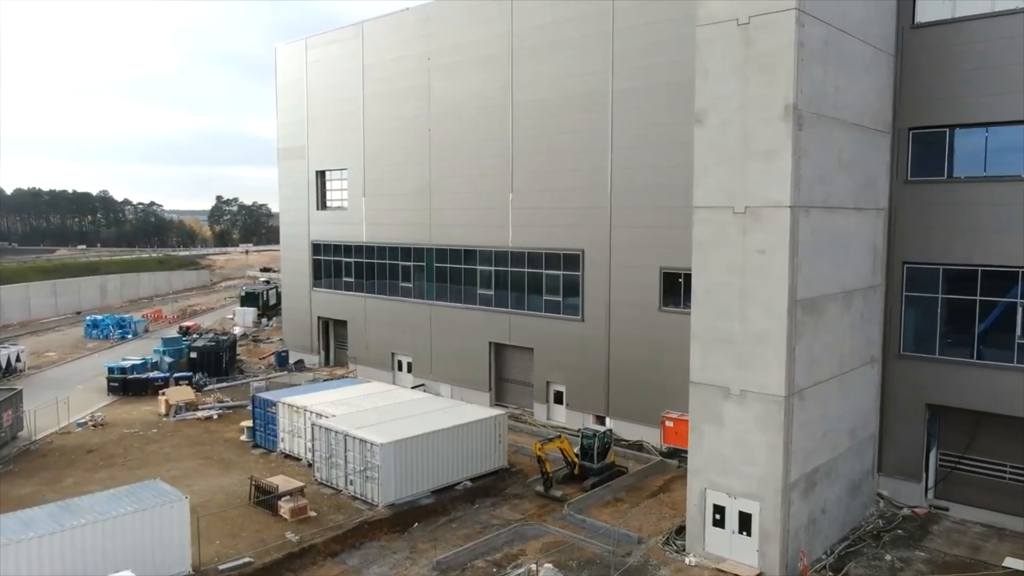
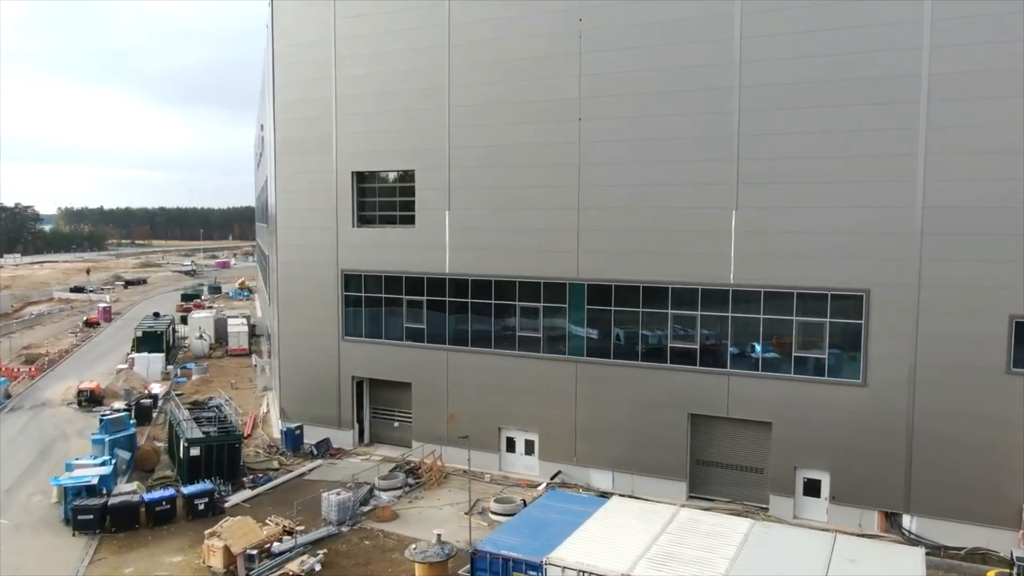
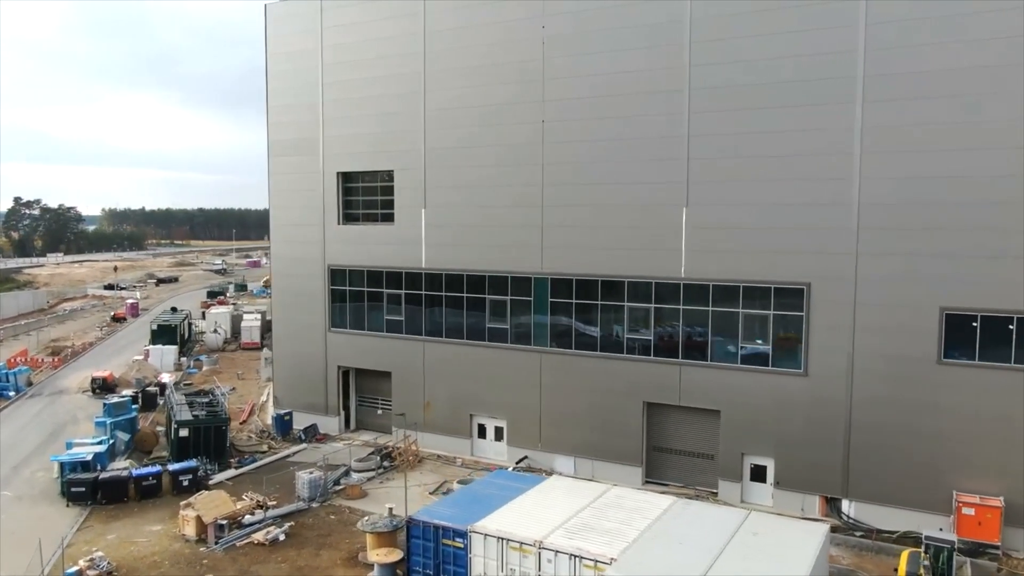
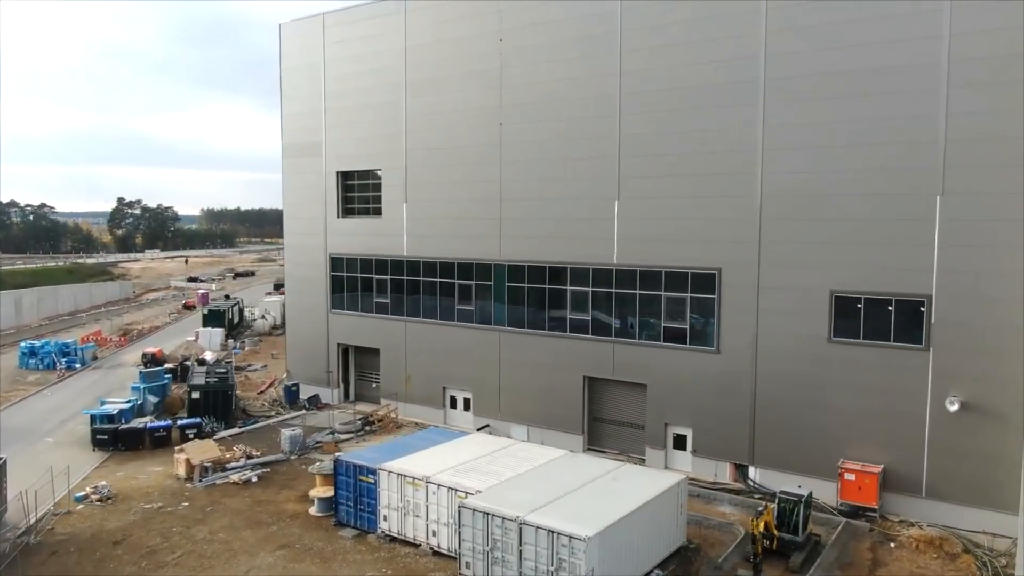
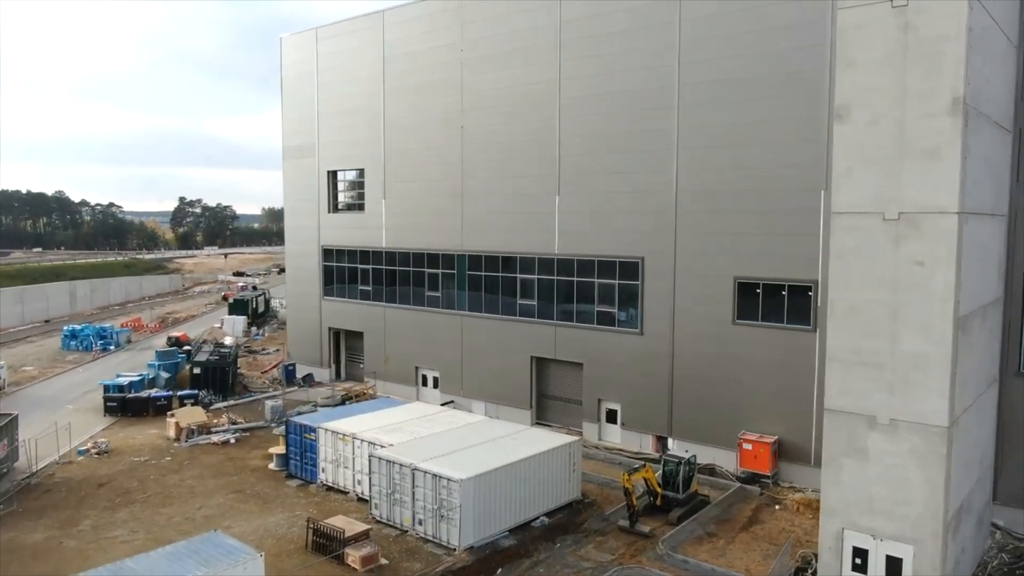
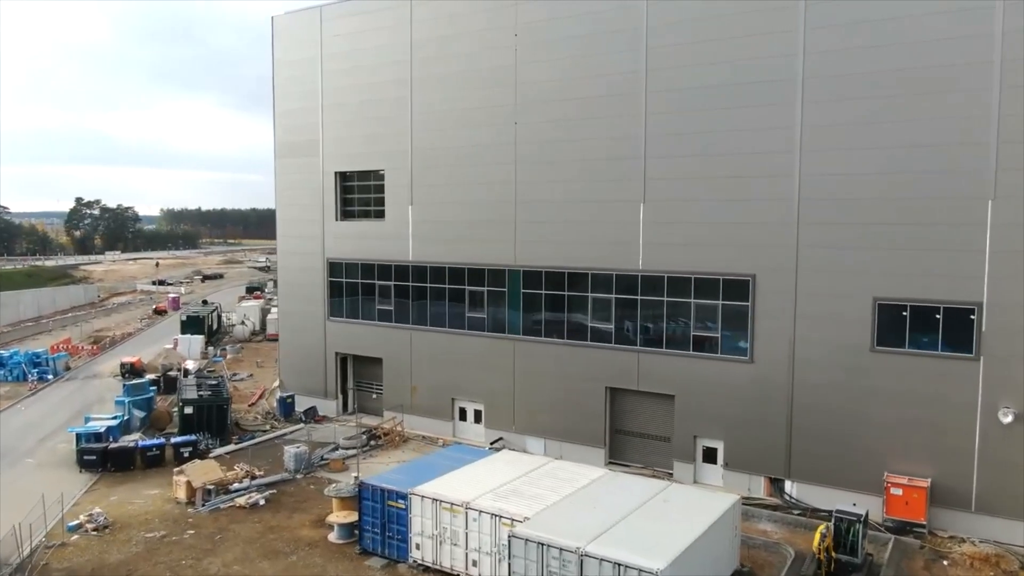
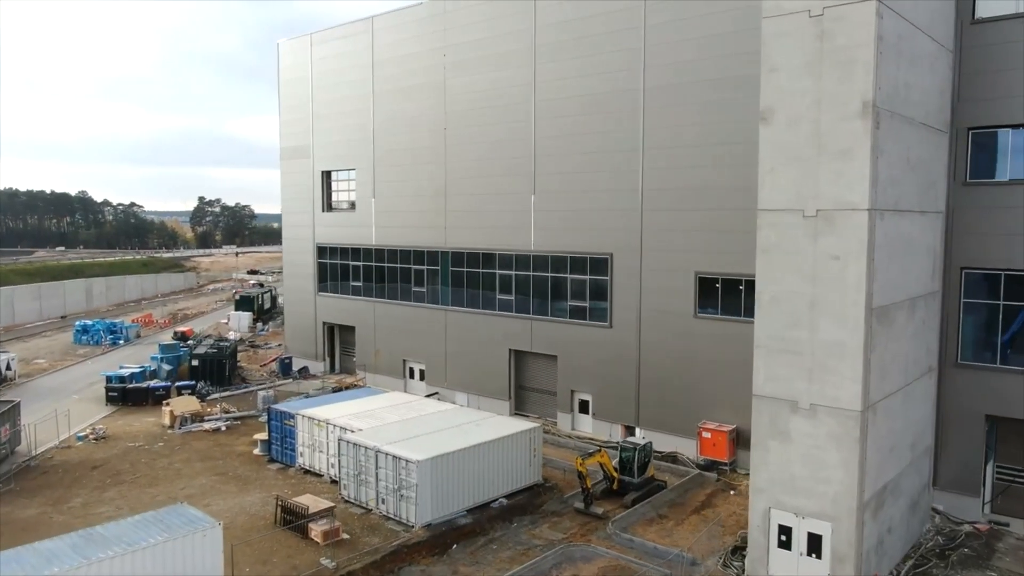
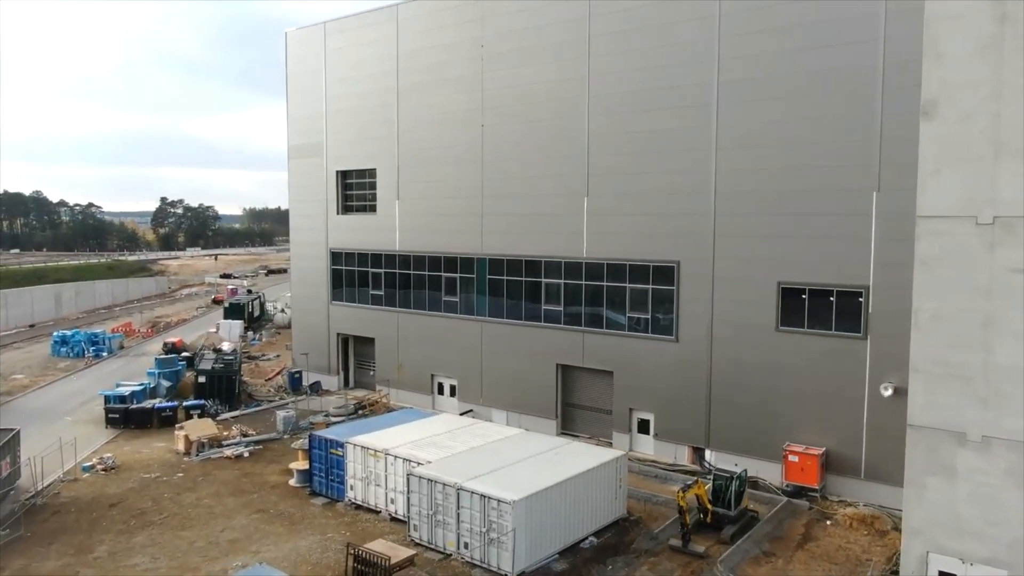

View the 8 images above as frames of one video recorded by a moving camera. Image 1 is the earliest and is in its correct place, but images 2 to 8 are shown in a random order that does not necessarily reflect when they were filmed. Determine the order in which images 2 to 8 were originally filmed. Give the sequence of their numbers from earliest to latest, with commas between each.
7, 5, 8, 4, 6, 3, 2
